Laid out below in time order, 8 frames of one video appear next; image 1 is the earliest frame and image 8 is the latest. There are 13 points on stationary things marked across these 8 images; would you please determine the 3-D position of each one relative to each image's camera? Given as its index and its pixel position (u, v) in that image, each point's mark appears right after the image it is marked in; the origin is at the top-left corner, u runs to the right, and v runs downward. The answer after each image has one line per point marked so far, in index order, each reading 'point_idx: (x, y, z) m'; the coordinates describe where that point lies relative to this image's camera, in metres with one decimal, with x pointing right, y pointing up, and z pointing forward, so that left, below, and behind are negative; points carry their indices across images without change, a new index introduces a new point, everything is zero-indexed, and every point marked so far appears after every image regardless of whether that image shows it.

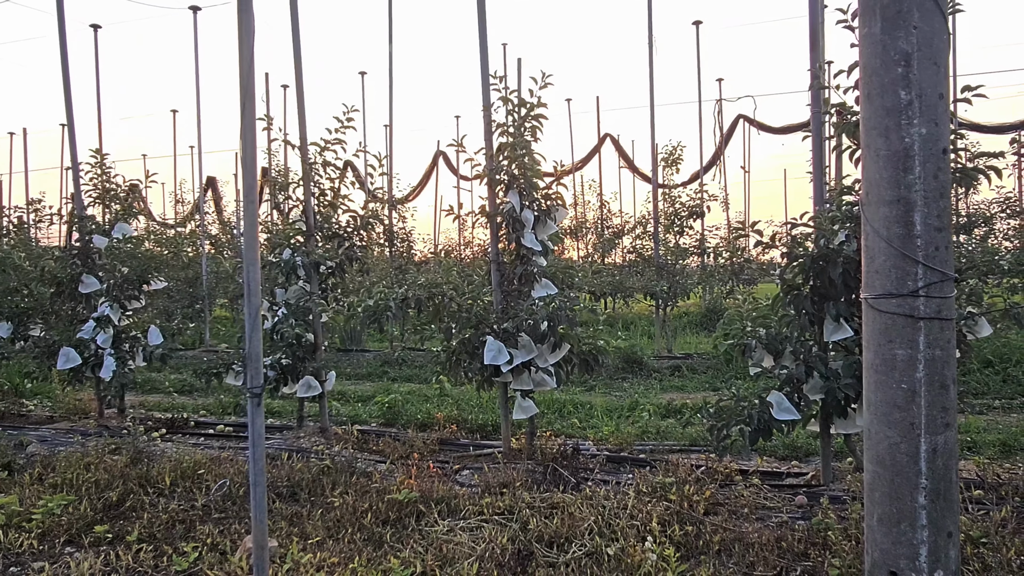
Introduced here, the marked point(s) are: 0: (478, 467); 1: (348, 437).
0: (-0.2, -1.0, +4.1) m
1: (-1.1, -1.0, +4.7) m
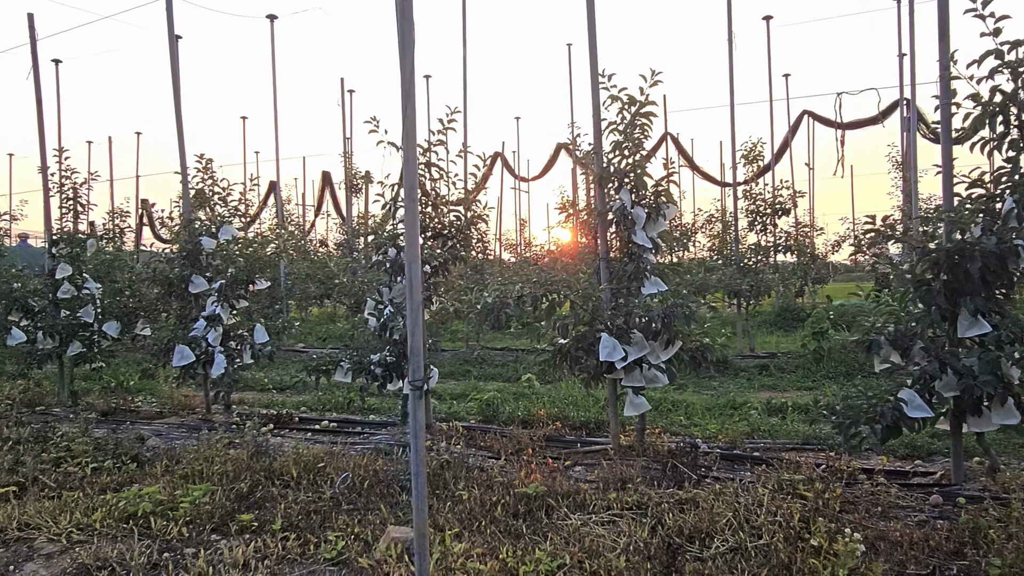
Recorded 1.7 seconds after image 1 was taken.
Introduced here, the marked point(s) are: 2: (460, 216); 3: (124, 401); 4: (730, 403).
0: (+0.5, -1.0, +4.1) m
1: (-0.4, -1.0, +4.8) m
2: (-0.3, +0.5, +5.0) m
3: (-3.3, -1.0, +6.3) m
4: (+1.6, -0.9, +5.5) m
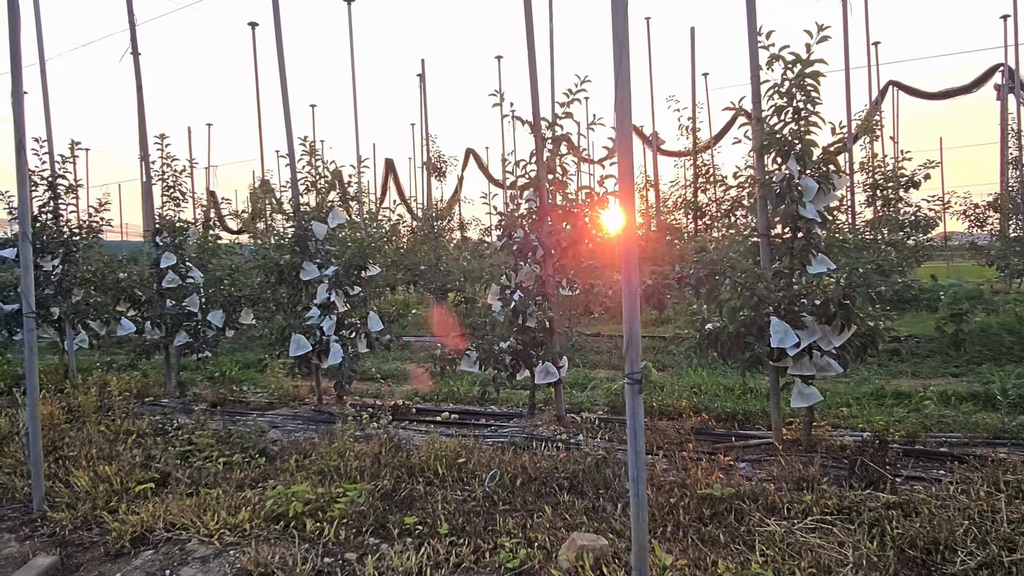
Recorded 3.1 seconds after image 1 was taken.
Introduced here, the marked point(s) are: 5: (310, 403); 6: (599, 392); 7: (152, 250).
0: (+1.3, -0.9, +3.8) m
1: (+0.5, -0.8, +4.5) m
2: (+0.5, +0.6, +4.7) m
3: (-2.4, -0.9, +6.2) m
4: (+2.5, -0.7, +5.0) m
5: (-1.6, -0.9, +5.8) m
6: (+0.7, -0.8, +5.5) m
7: (-3.2, +0.3, +6.5) m
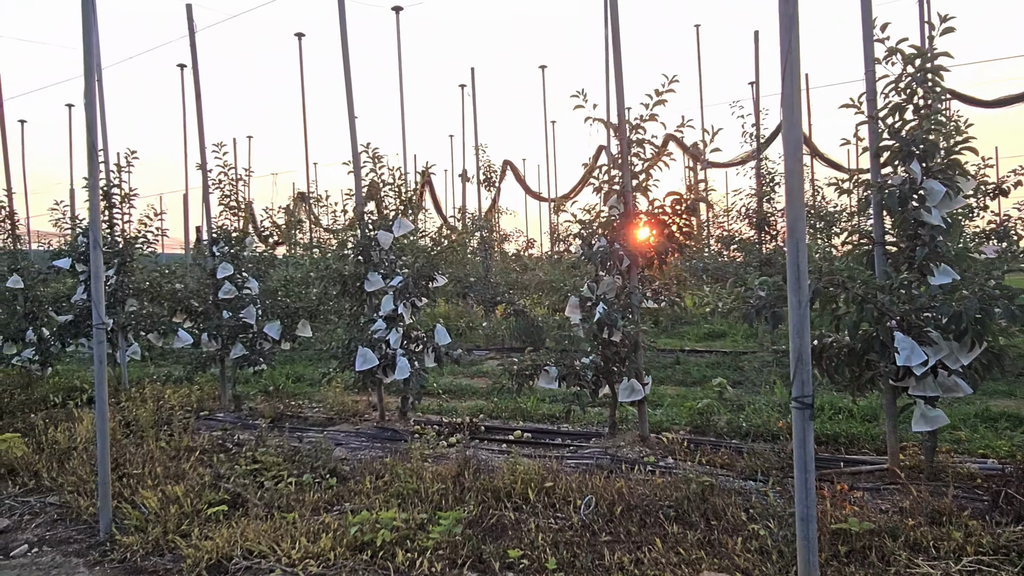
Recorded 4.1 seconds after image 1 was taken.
0: (+1.7, -0.9, +3.5) m
1: (+1.0, -0.9, +4.2) m
2: (+1.0, +0.5, +4.4) m
3: (-1.8, -1.0, +6.0) m
4: (+3.0, -0.8, +4.6) m
5: (-1.1, -1.0, +5.6) m
6: (+1.2, -0.9, +5.2) m
7: (-2.7, +0.2, +6.4) m
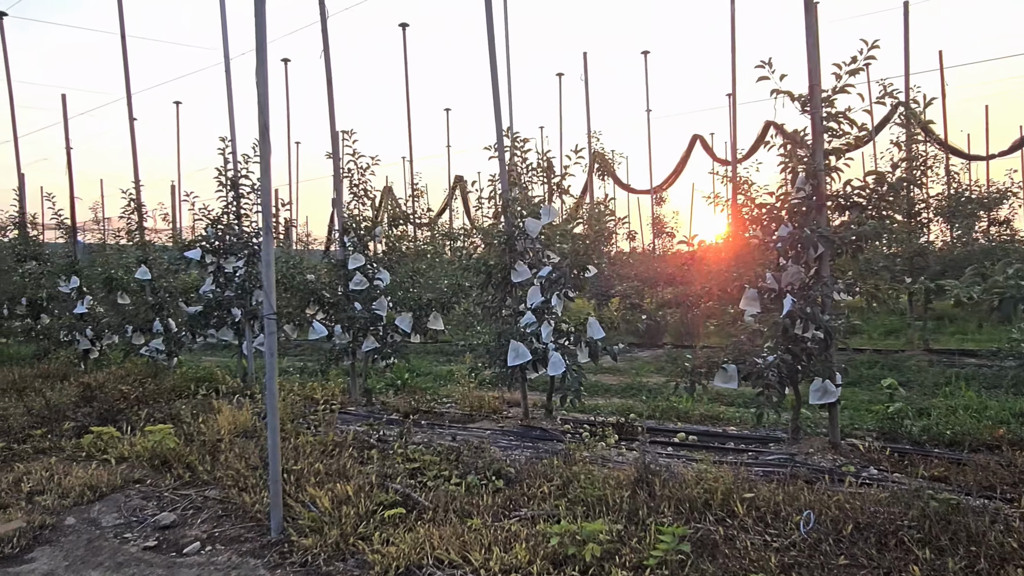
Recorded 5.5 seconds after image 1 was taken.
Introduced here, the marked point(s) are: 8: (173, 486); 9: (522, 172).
0: (+2.6, -0.9, +2.9) m
1: (+1.9, -0.9, +3.7) m
2: (+2.0, +0.6, +4.0) m
3: (-0.7, -0.9, +5.8) m
4: (+4.0, -0.7, +4.0) m
5: (0.0, -0.9, +5.3) m
6: (+2.2, -0.8, +4.7) m
7: (-1.5, +0.3, +6.3) m
8: (-2.0, -1.2, +4.3) m
9: (+0.1, +0.8, +5.1) m
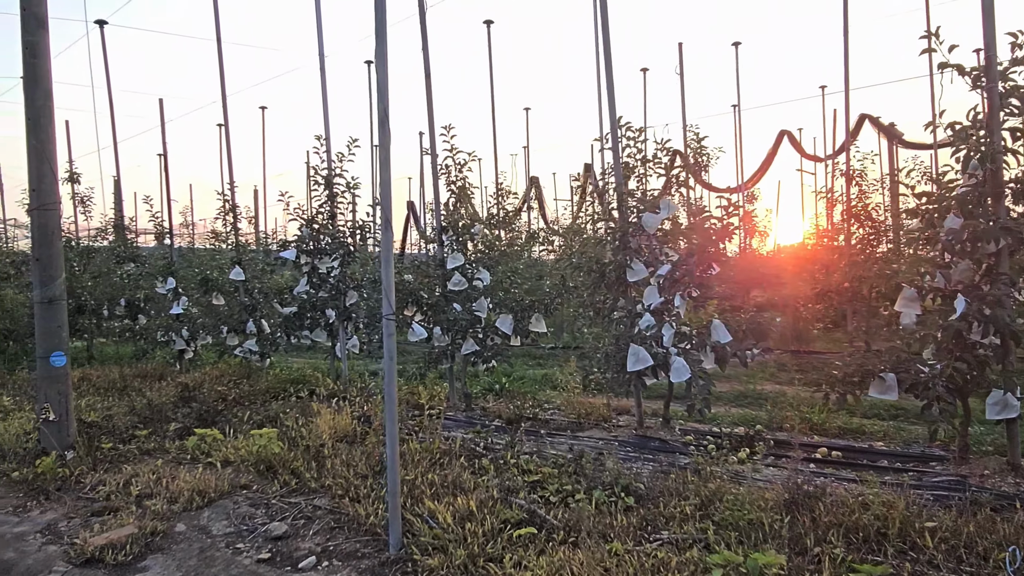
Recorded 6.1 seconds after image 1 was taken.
0: (+3.1, -0.9, +2.4) m
1: (+2.5, -0.9, +3.2) m
2: (+2.6, +0.6, +3.4) m
3: (+0.1, -0.9, +5.5) m
4: (+4.6, -0.7, +3.3) m
5: (+0.8, -0.9, +5.0) m
6: (+2.9, -0.8, +4.2) m
7: (-0.6, +0.3, +6.1) m
8: (-1.3, -1.1, +4.1) m
9: (+0.8, +0.8, +4.8) m
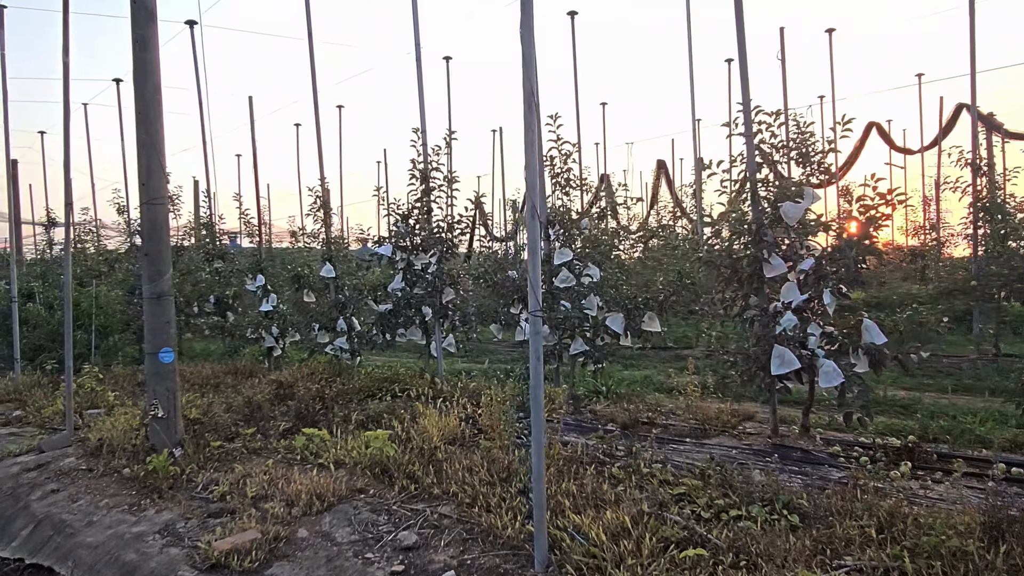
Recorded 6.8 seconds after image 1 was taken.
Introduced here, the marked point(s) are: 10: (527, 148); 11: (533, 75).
0: (+3.7, -0.9, +1.8) m
1: (+3.1, -0.8, +2.7) m
2: (+3.2, +0.6, +2.9) m
3: (+0.9, -0.9, +5.2) m
4: (+5.3, -0.7, +2.6) m
5: (+1.5, -0.9, +4.6) m
6: (+3.6, -0.8, +3.6) m
7: (+0.2, +0.3, +5.8) m
8: (-0.6, -1.1, +3.9) m
9: (+1.6, +0.8, +4.4) m
10: (+0.1, +0.5, +2.9) m
11: (+0.1, +0.9, +2.9) m
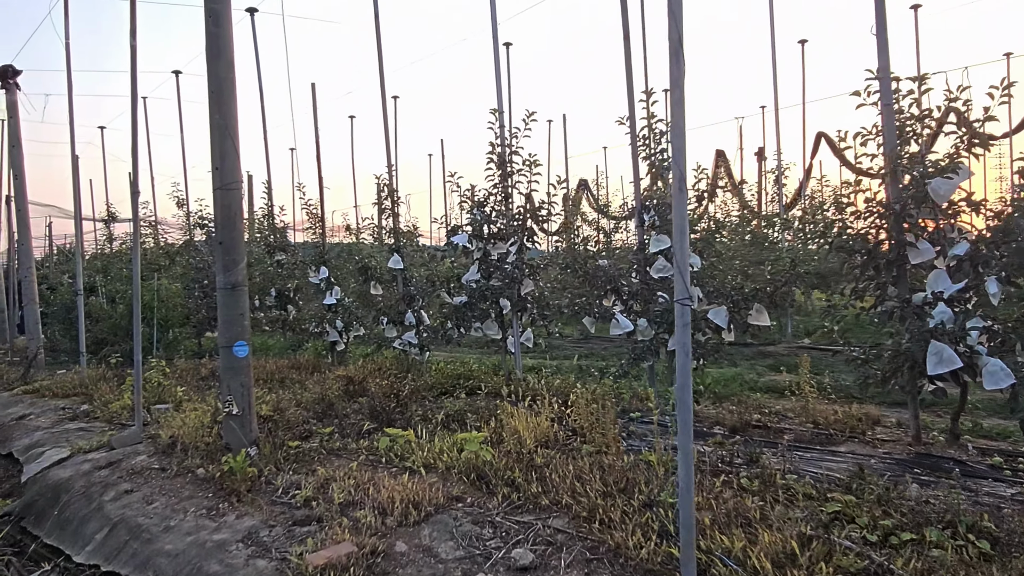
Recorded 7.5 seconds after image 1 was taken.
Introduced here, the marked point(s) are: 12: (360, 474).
0: (+4.1, -0.8, +1.2) m
1: (+3.6, -0.8, +2.1) m
2: (+3.7, +0.7, +2.3) m
3: (+1.5, -0.8, +4.7) m
4: (+5.7, -0.7, +1.9) m
5: (+2.1, -0.9, +4.1) m
6: (+4.1, -0.7, +3.0) m
7: (+0.9, +0.4, +5.4) m
8: (0.0, -1.1, +3.5) m
9: (+2.1, +0.9, +3.9) m
10: (+0.6, +0.6, +2.5) m
11: (+0.6, +0.9, +2.5) m
12: (-0.9, -1.0, +4.1) m
